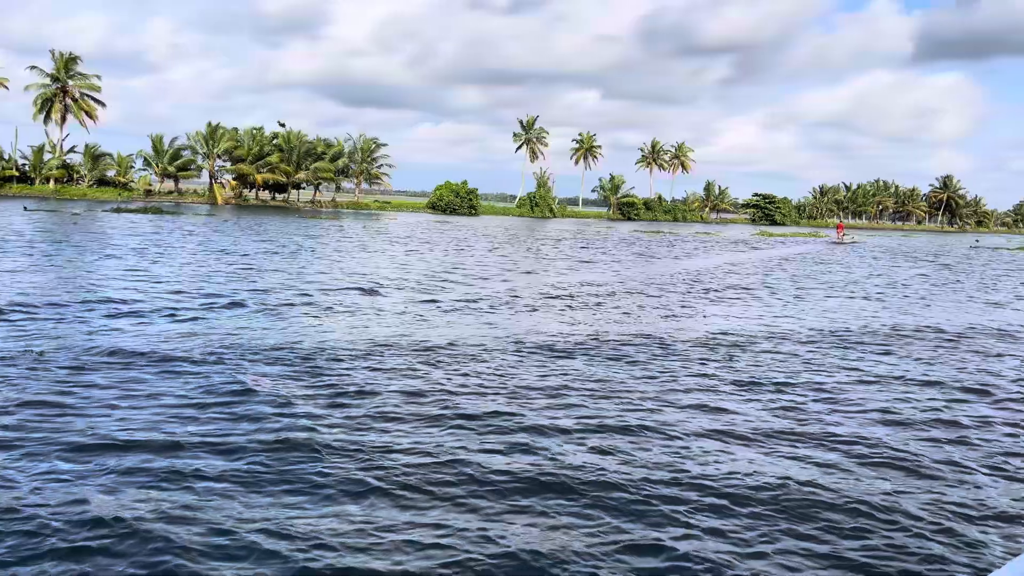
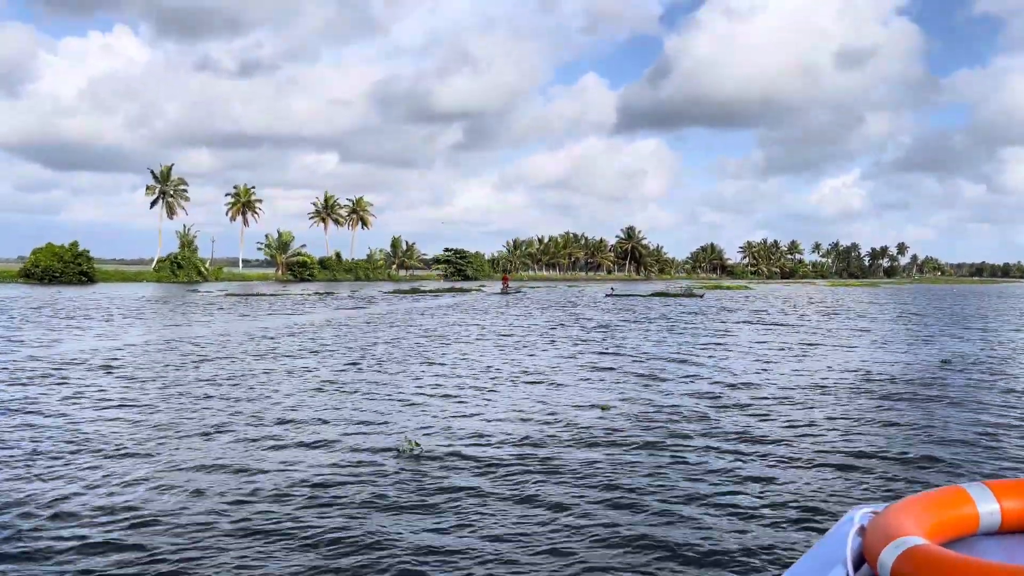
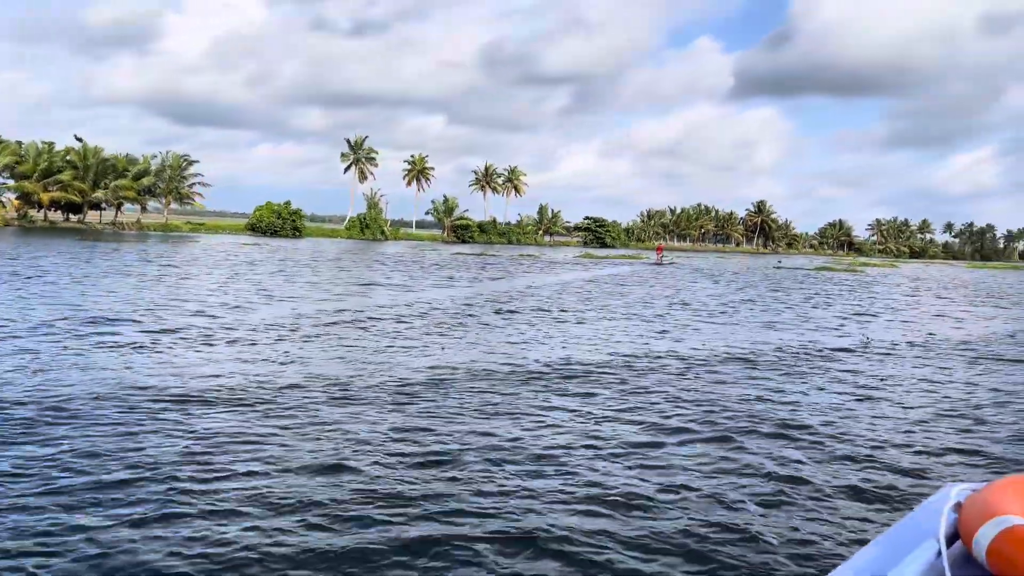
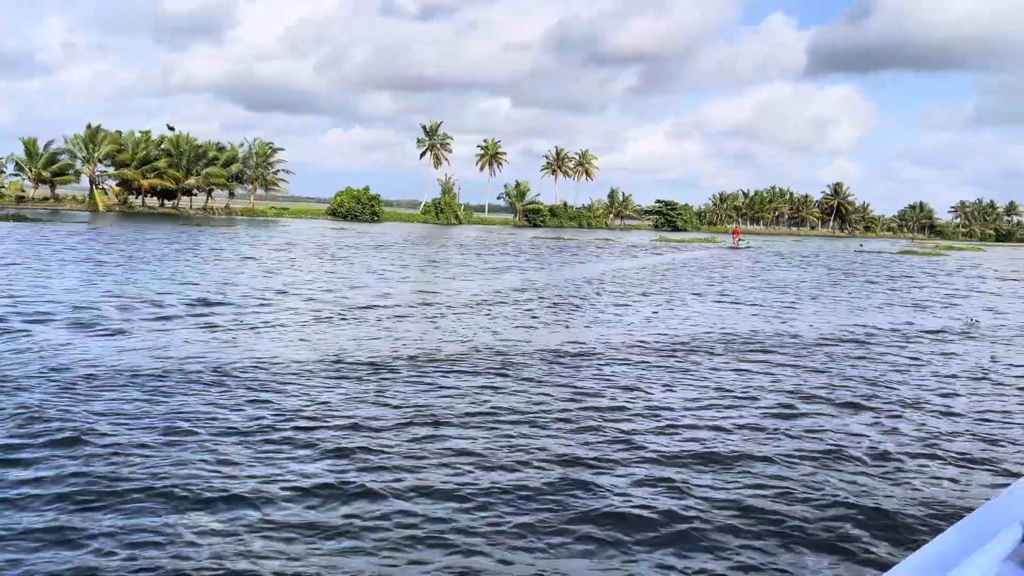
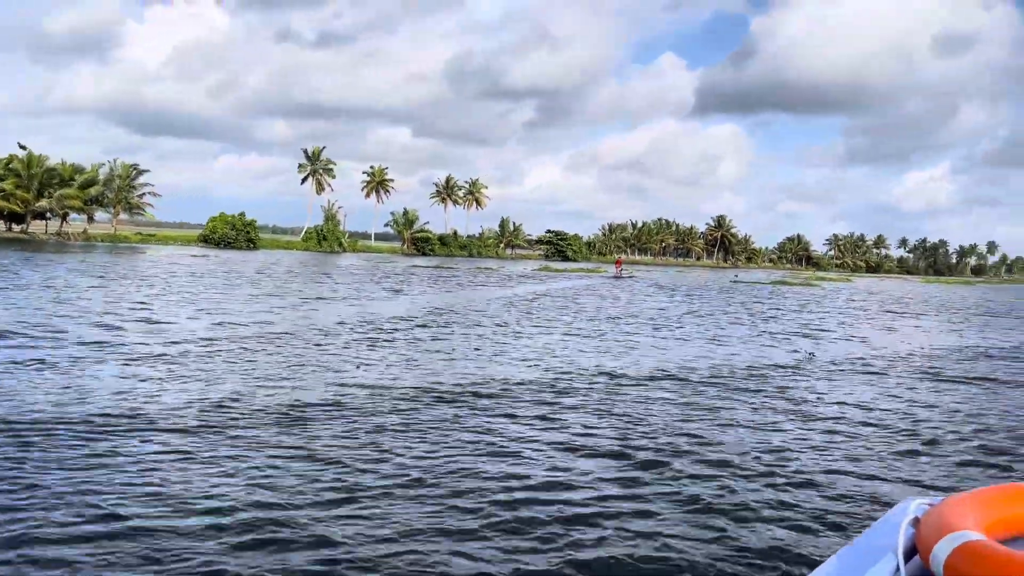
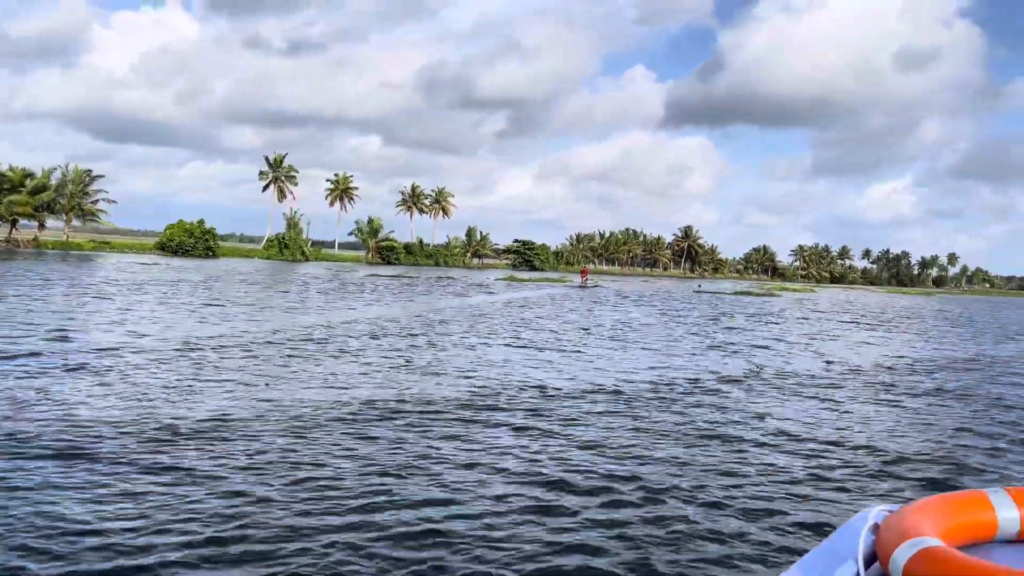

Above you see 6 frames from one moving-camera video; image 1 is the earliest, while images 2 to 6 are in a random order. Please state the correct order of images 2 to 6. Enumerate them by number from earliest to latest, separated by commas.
4, 3, 5, 6, 2
